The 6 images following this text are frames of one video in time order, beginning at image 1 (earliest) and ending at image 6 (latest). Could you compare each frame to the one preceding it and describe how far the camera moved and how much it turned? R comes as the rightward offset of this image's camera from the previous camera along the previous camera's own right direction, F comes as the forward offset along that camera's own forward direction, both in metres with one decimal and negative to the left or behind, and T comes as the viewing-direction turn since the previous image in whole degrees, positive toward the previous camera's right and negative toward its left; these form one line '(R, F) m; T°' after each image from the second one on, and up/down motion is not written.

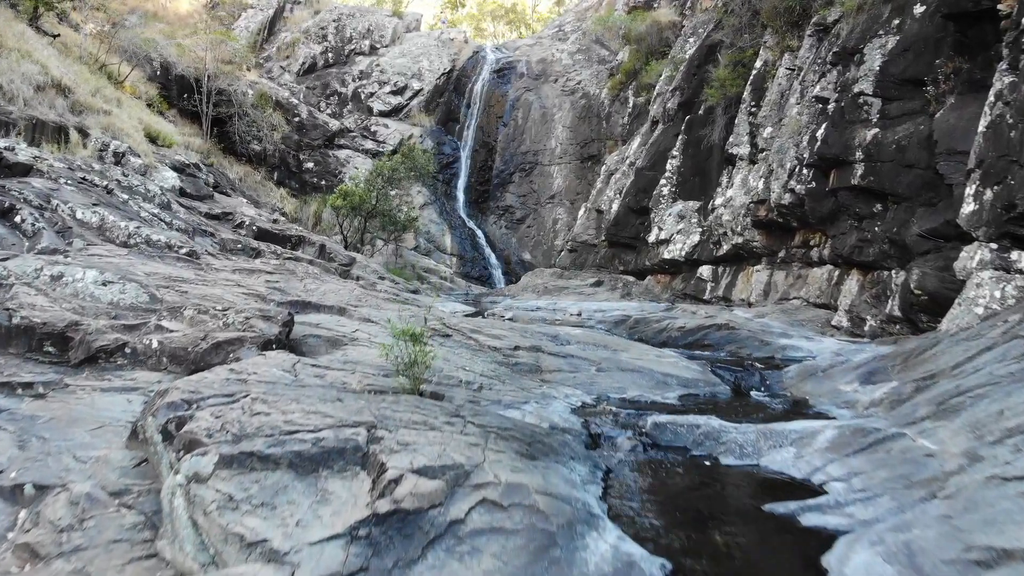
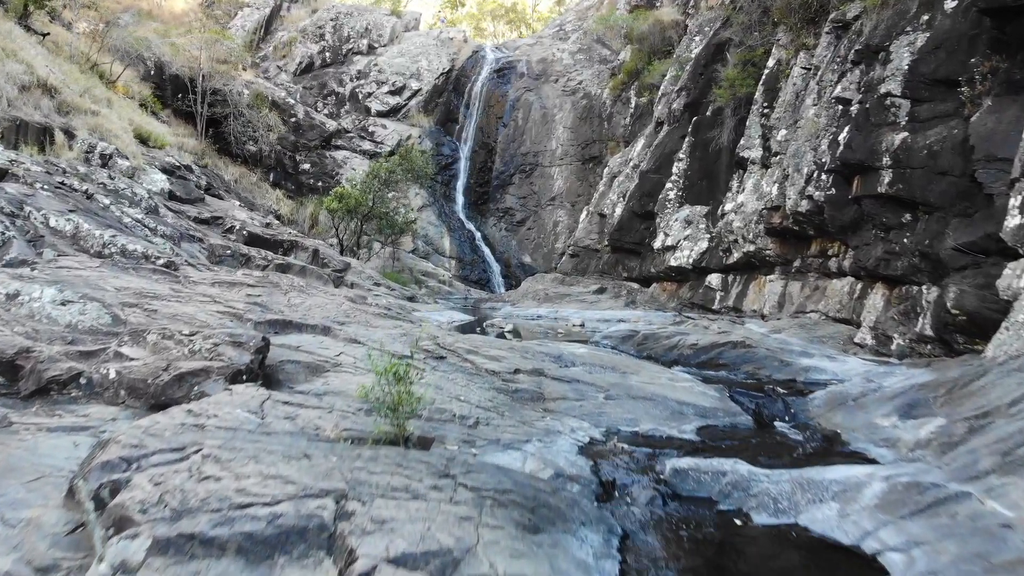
(0.0, +0.5) m; 0°
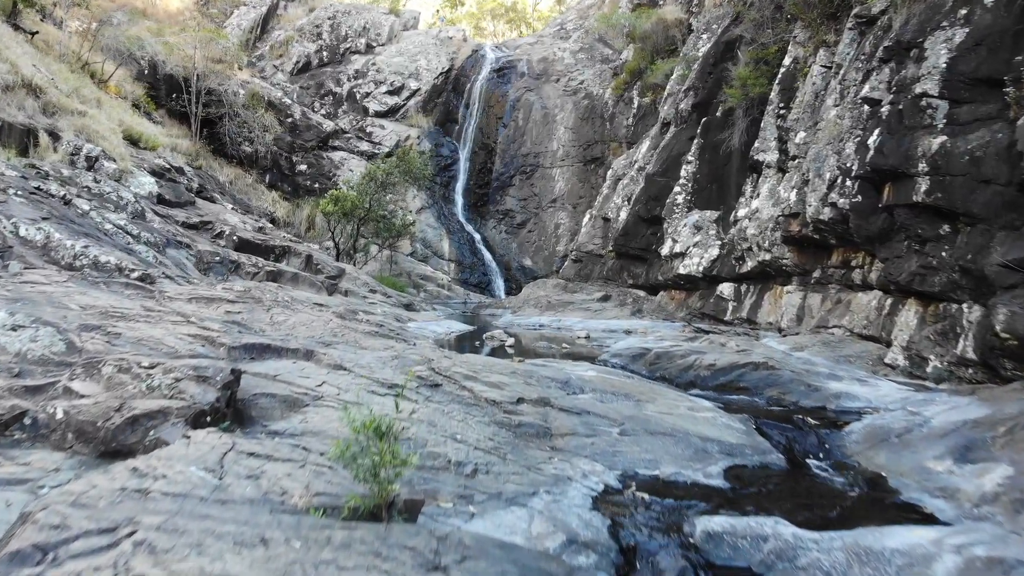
(0.0, +0.6) m; 0°
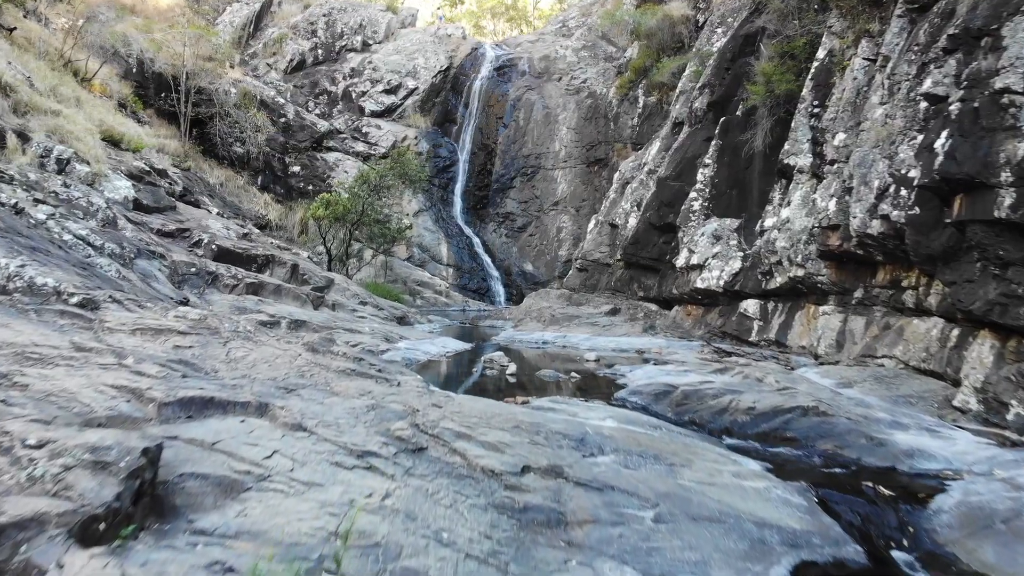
(0.0, +1.0) m; 0°
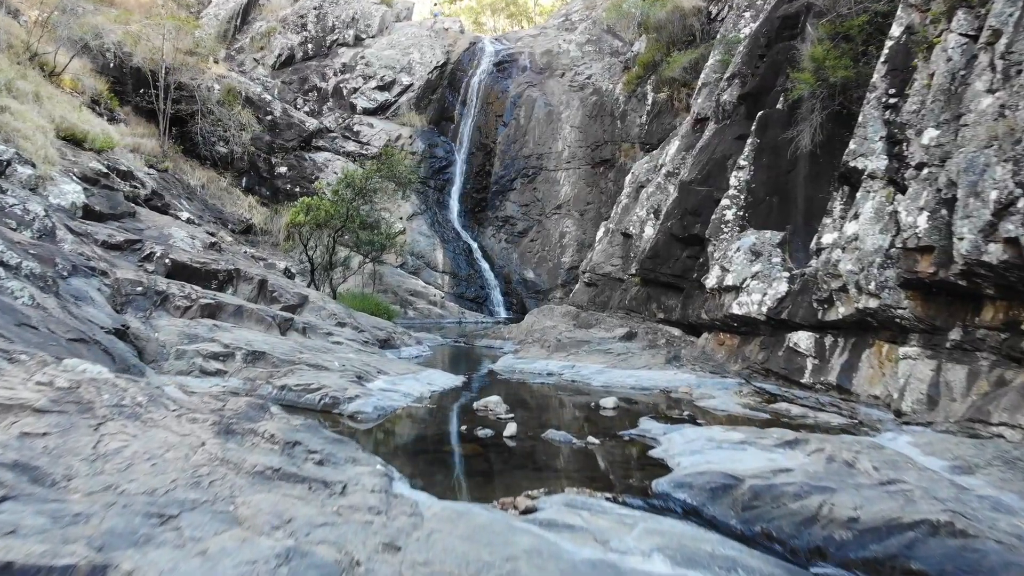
(0.0, +1.7) m; 0°
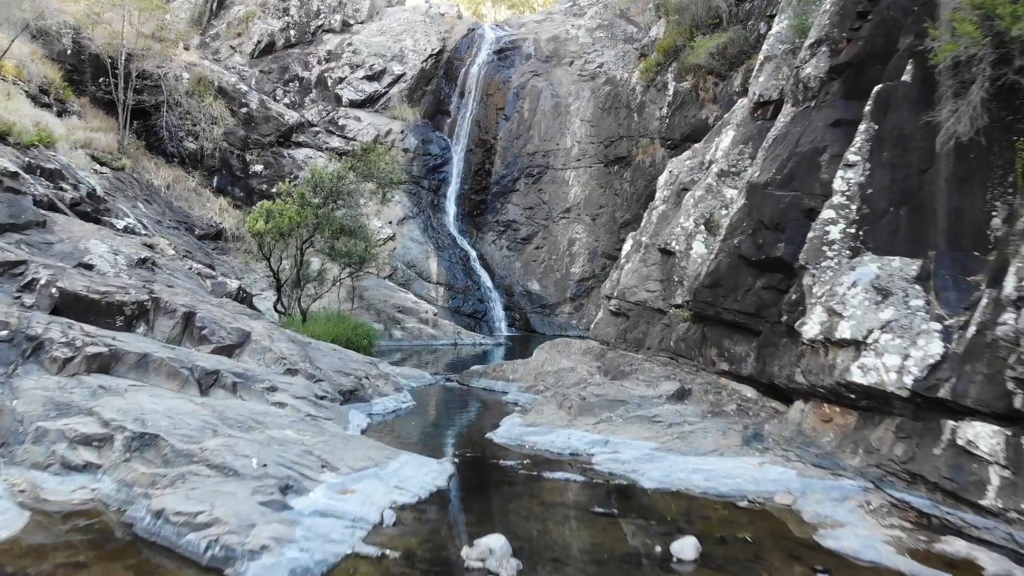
(-0.1, +2.8) m; 0°
